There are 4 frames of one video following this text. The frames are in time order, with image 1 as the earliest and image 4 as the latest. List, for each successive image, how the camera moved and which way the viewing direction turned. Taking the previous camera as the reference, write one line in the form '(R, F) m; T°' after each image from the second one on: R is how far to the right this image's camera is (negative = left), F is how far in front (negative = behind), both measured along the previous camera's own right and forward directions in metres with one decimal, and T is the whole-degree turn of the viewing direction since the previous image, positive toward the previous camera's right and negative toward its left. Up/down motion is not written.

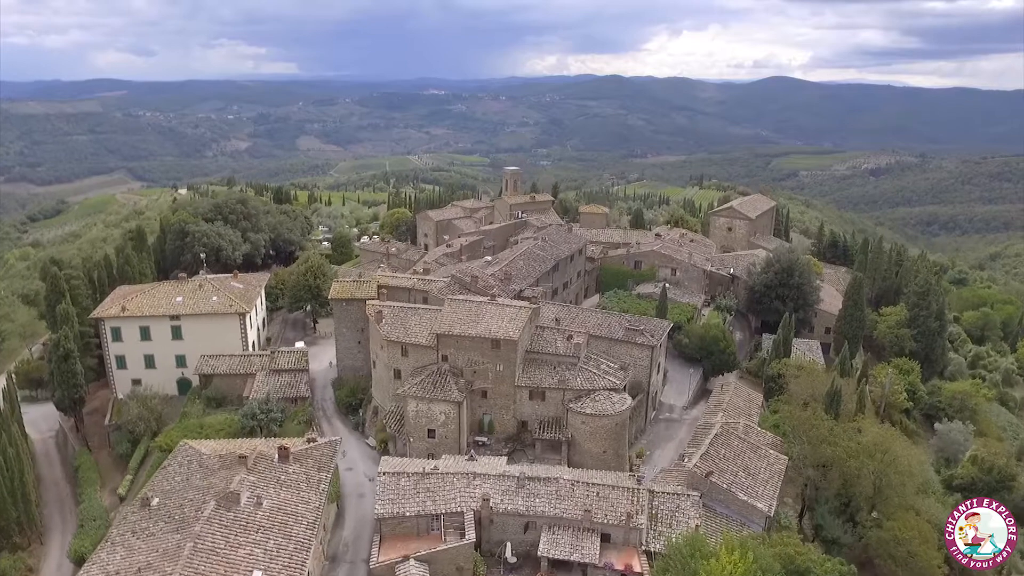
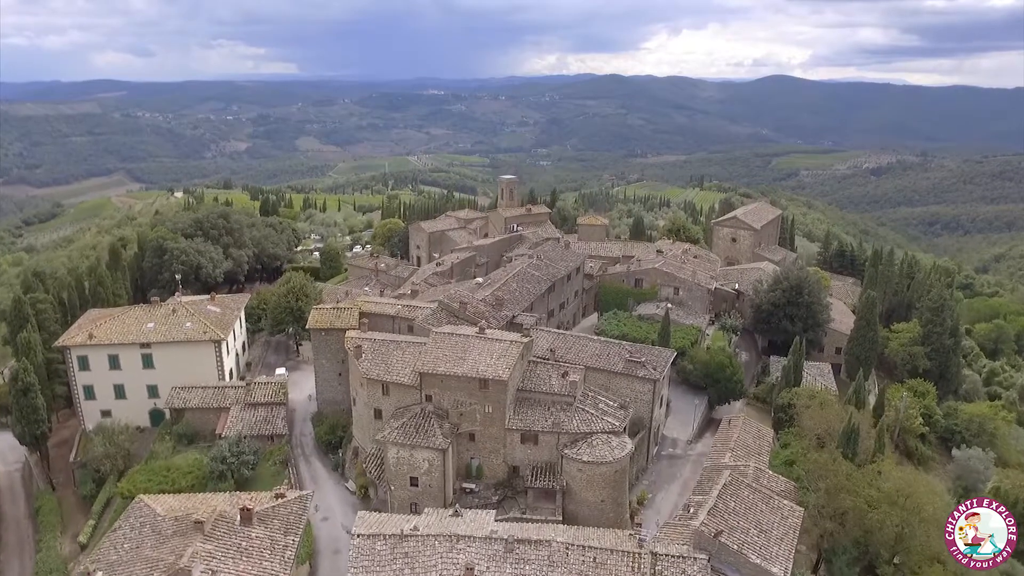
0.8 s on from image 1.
(+0.2, +1.5) m; 0°
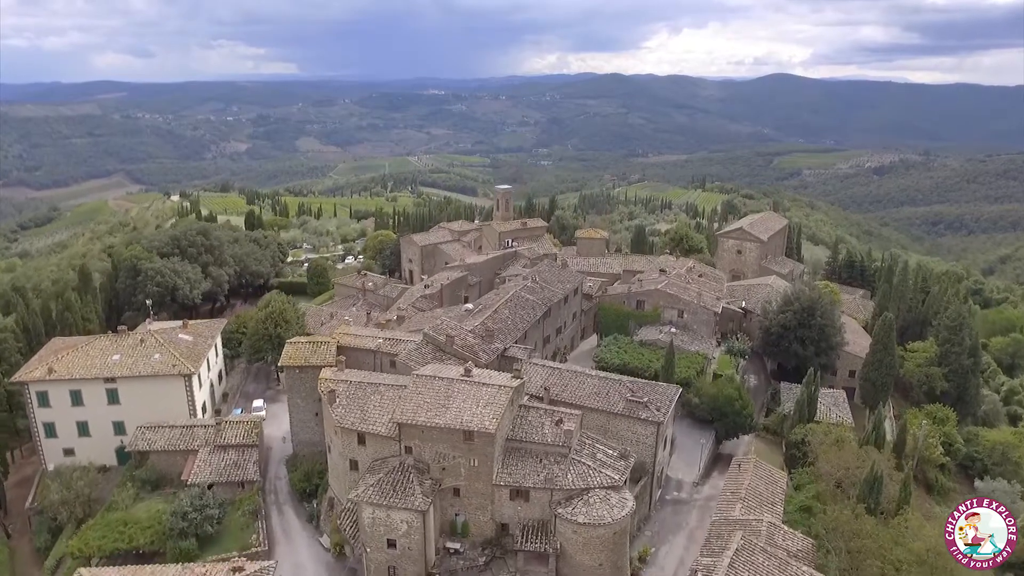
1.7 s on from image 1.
(+0.3, +1.6) m; 0°
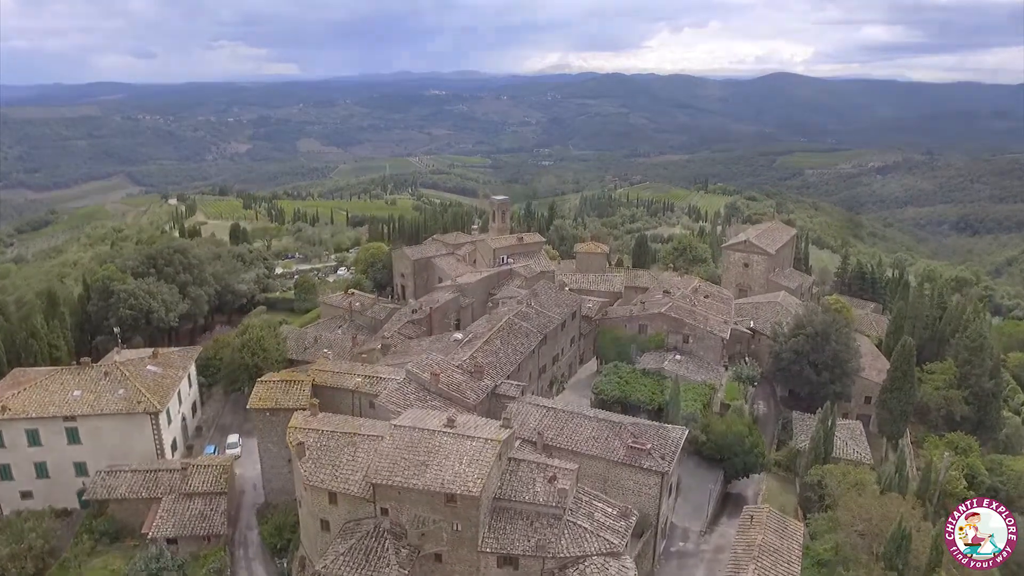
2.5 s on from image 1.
(+0.3, +1.6) m; 0°
